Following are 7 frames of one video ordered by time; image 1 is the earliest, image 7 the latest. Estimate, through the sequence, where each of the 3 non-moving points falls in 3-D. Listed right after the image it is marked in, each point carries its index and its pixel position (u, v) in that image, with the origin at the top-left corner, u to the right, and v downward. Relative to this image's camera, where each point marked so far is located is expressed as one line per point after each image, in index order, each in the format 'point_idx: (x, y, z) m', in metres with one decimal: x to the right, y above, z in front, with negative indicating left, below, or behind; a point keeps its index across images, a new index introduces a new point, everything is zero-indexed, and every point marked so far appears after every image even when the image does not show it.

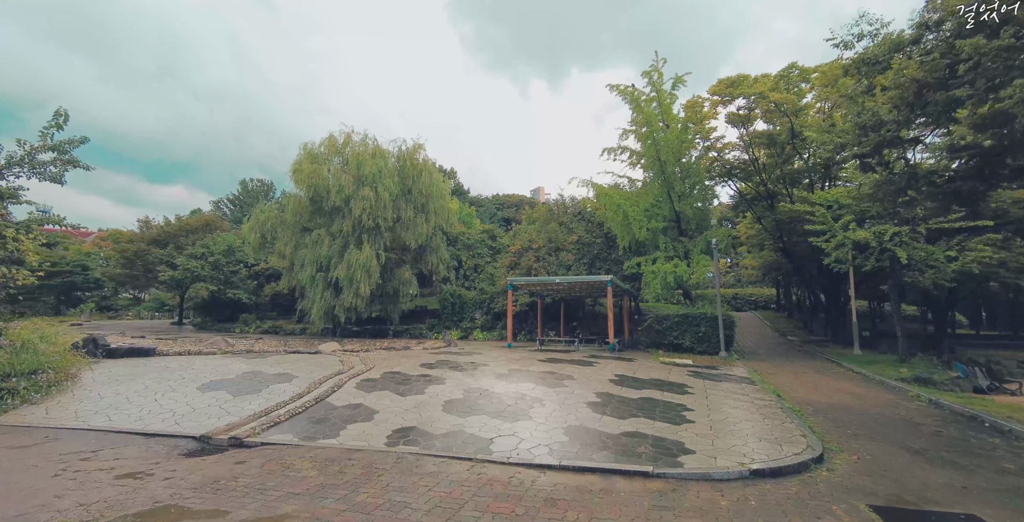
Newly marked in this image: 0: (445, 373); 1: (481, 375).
0: (-1.3, -2.1, +7.7) m
1: (-0.6, -2.2, +7.7) m
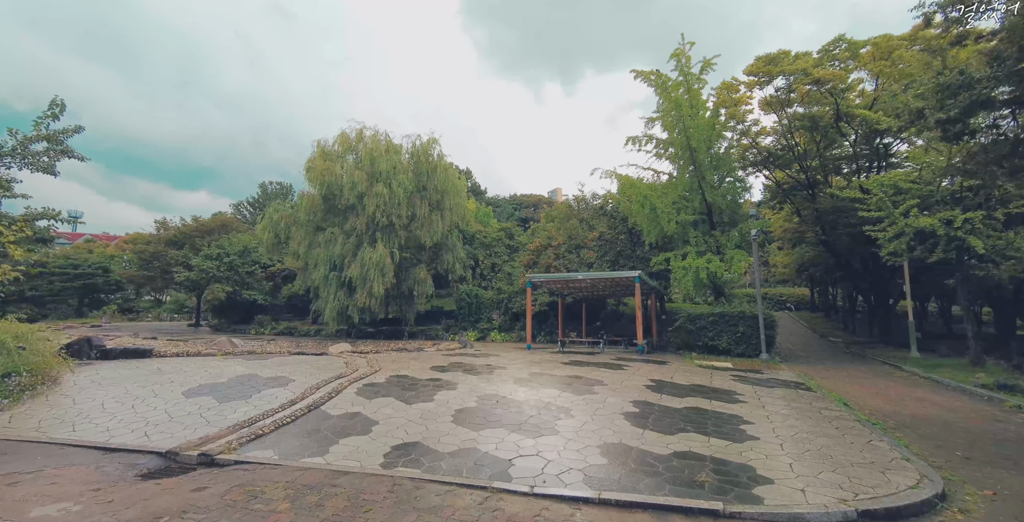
0: (-1.0, -2.0, +6.9) m
1: (-0.2, -2.0, +6.8) m
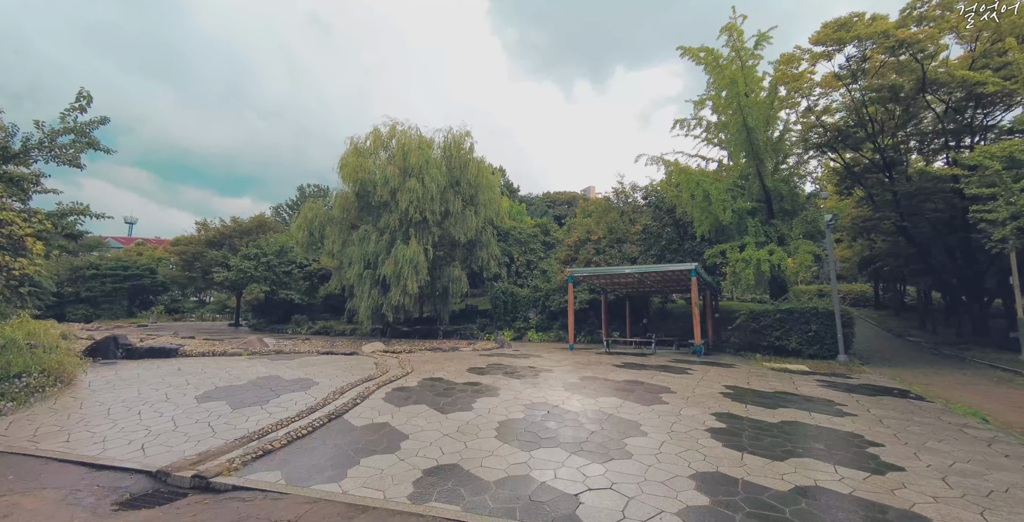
0: (-0.2, -1.8, +6.0) m
1: (+0.5, -1.8, +5.9) m
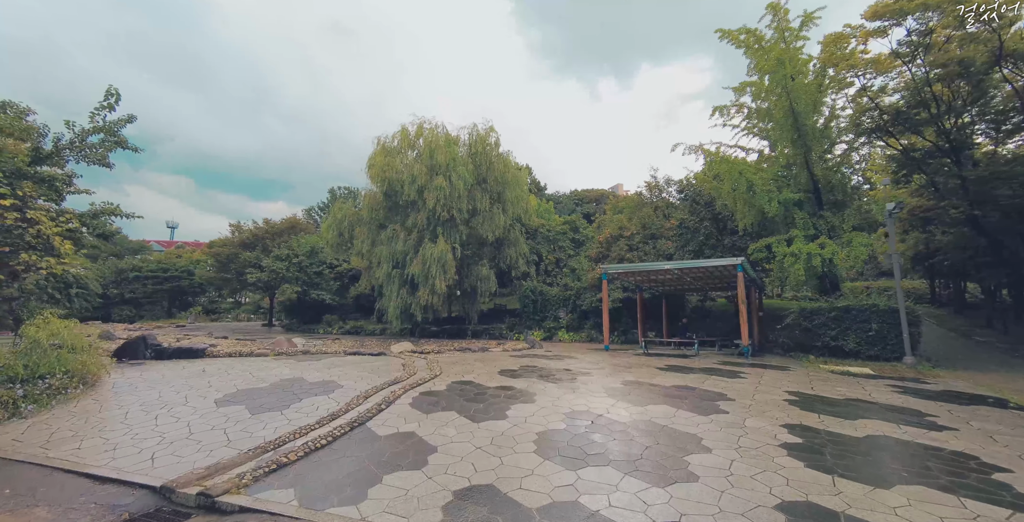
0: (+0.3, -1.7, +5.5) m
1: (+1.0, -1.7, +5.3) m
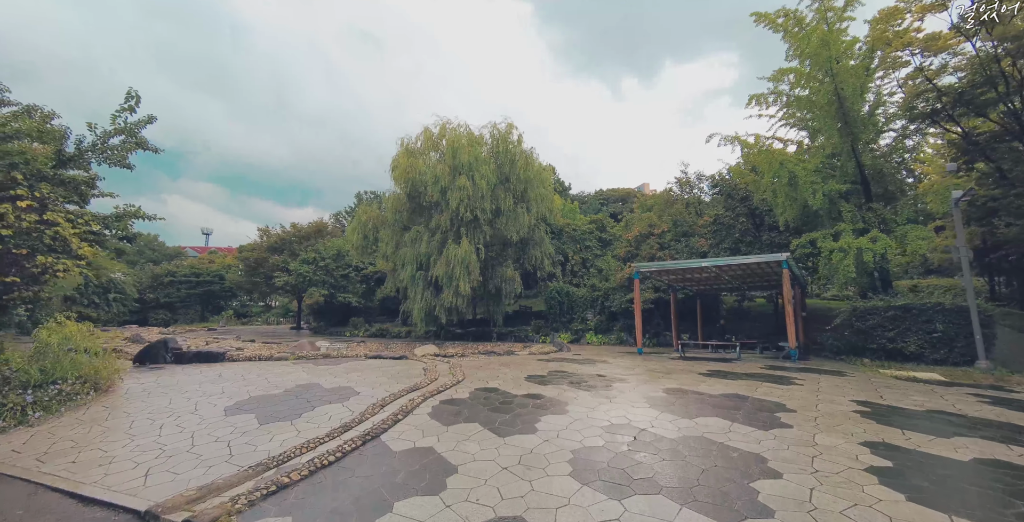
0: (+0.6, -1.6, +5.0) m
1: (+1.3, -1.6, +4.8) m
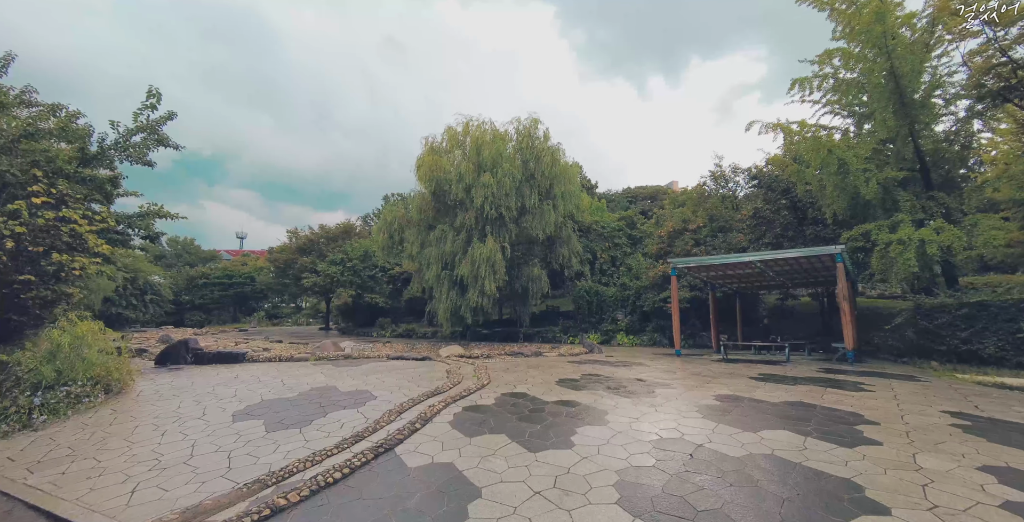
0: (+1.0, -1.5, +4.5) m
1: (+1.7, -1.5, +4.2) m
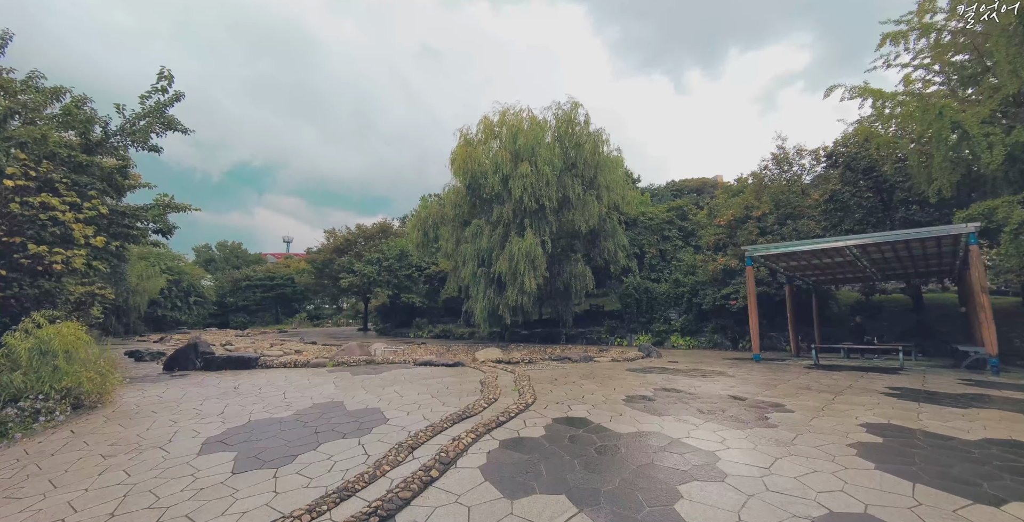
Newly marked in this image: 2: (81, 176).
0: (+1.4, -1.3, +3.2) m
1: (+2.1, -1.3, +2.8) m
2: (-6.0, +1.2, +5.5) m
